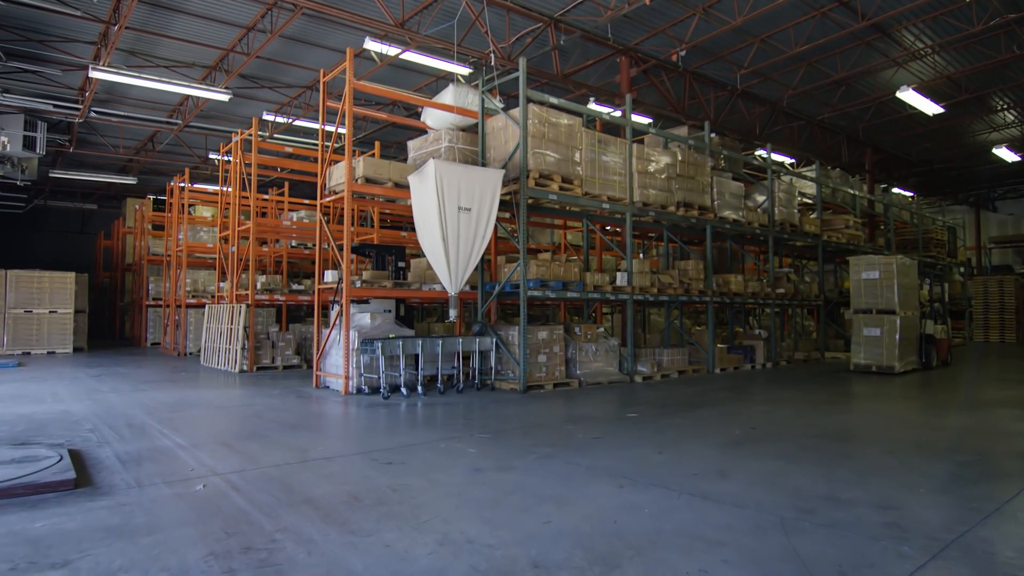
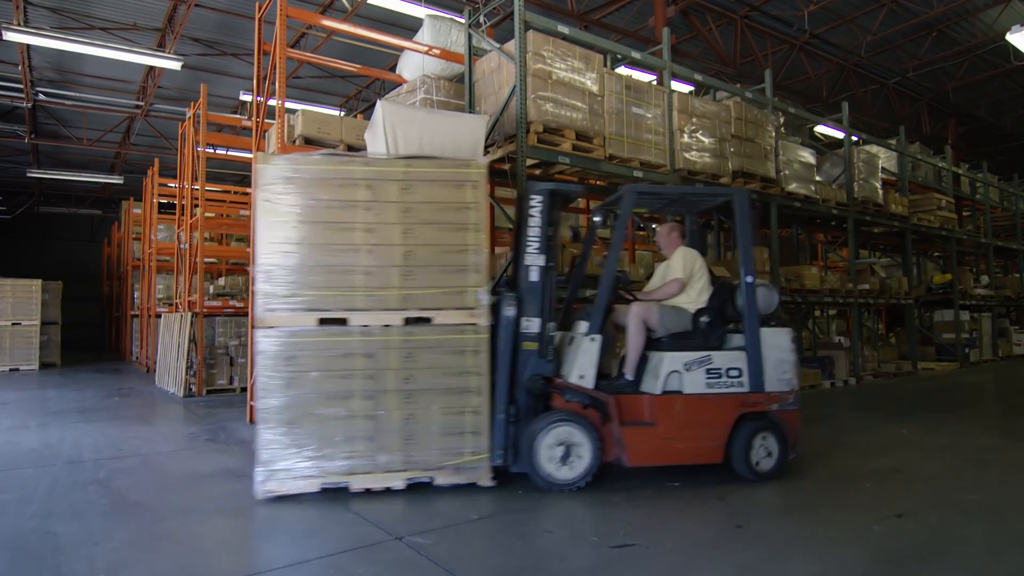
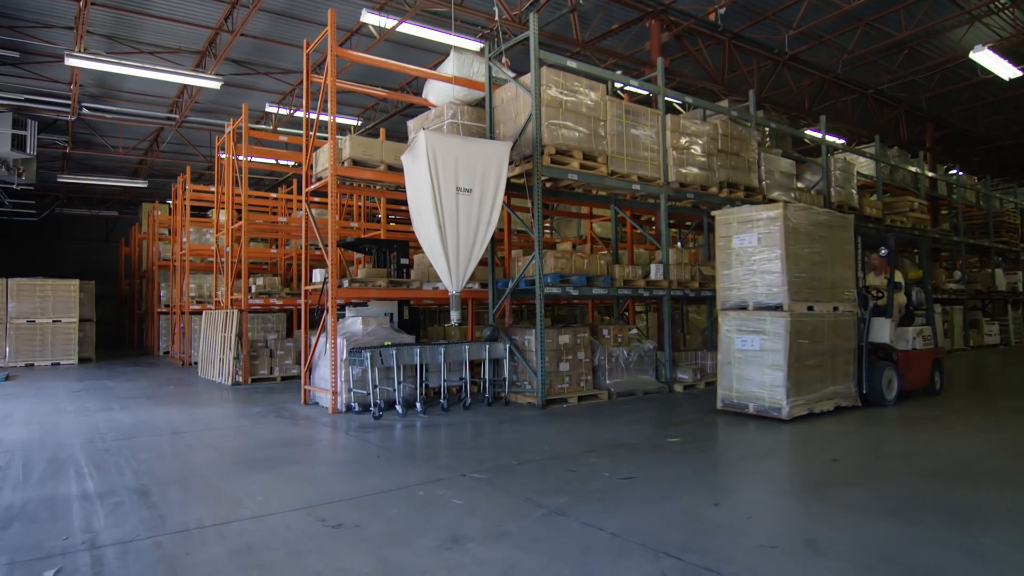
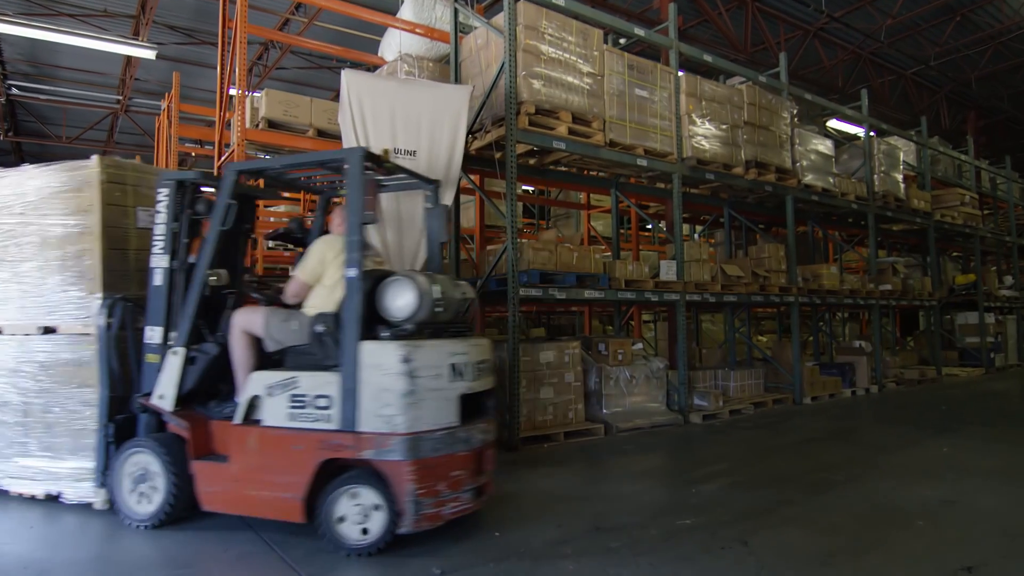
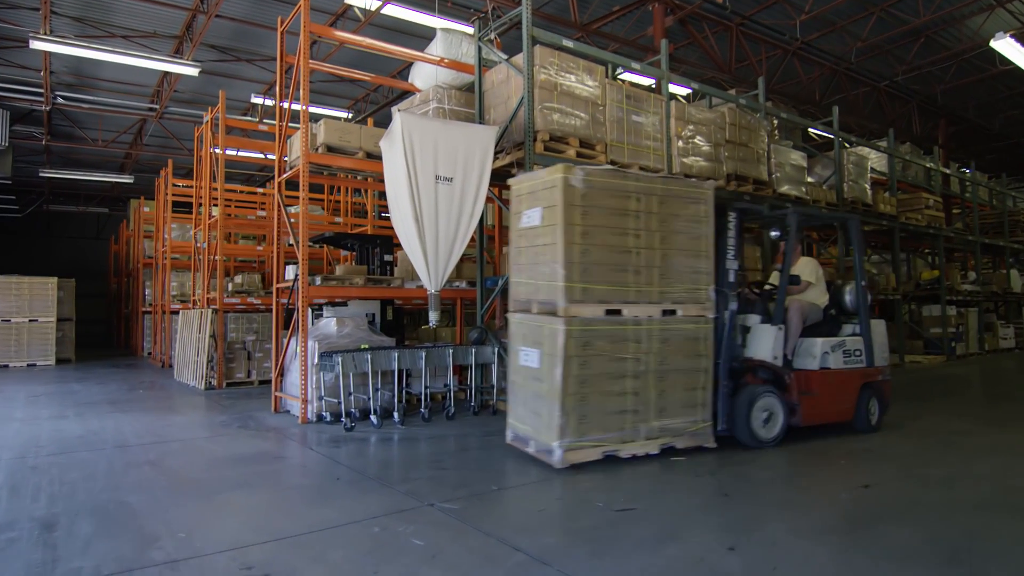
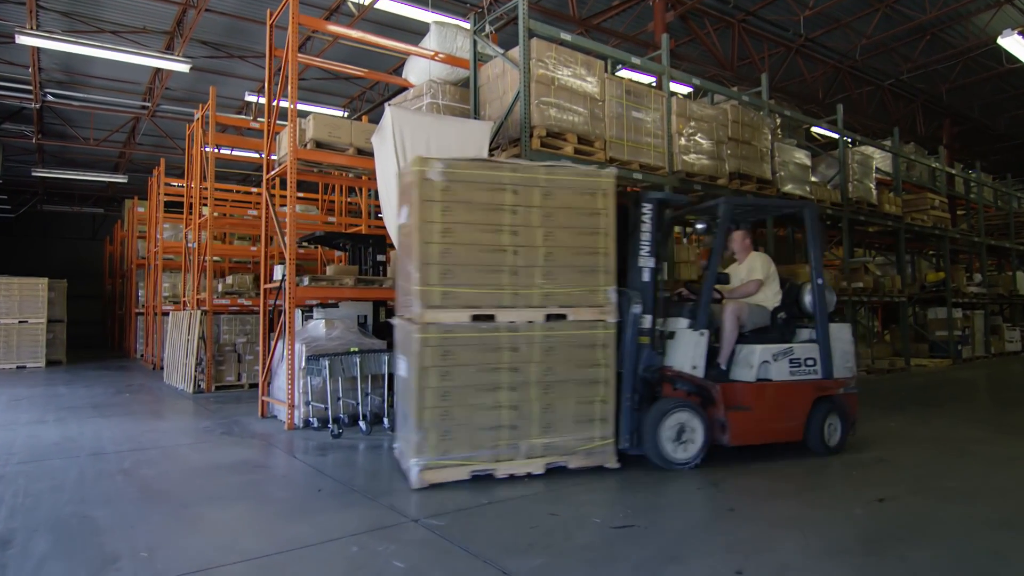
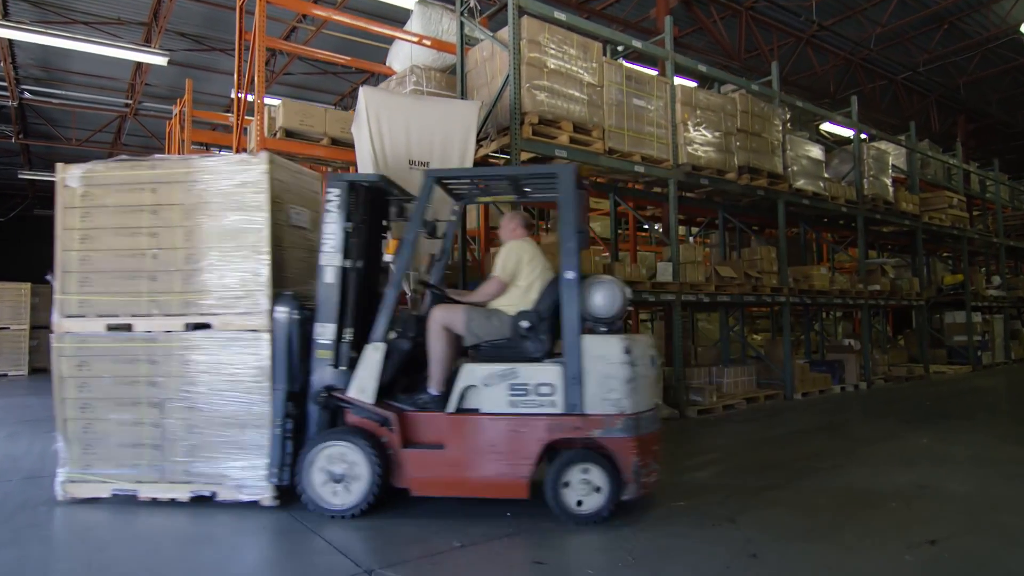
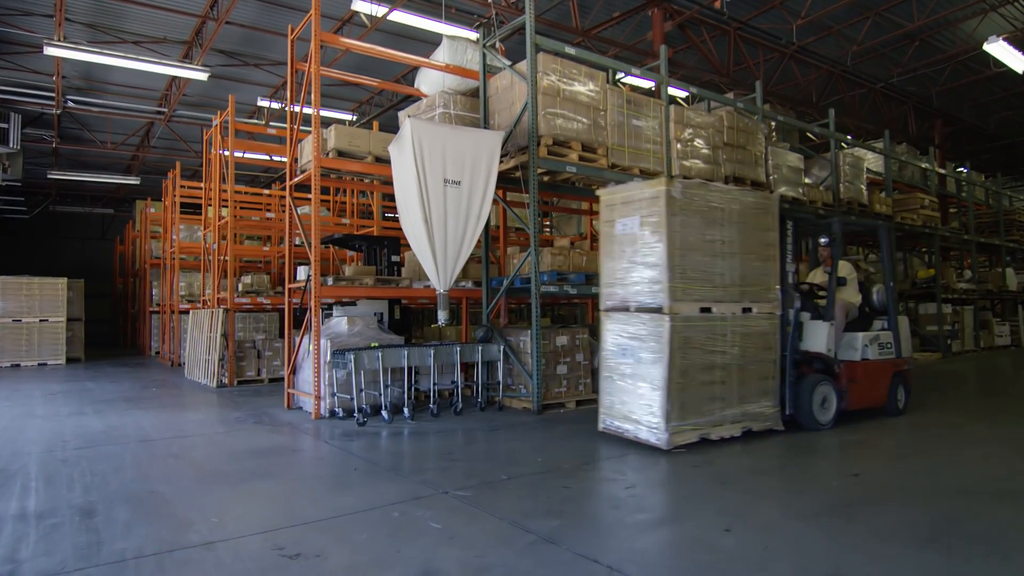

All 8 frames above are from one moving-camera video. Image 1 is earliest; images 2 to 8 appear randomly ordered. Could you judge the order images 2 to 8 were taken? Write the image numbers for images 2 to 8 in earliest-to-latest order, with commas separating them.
3, 8, 5, 6, 2, 7, 4
